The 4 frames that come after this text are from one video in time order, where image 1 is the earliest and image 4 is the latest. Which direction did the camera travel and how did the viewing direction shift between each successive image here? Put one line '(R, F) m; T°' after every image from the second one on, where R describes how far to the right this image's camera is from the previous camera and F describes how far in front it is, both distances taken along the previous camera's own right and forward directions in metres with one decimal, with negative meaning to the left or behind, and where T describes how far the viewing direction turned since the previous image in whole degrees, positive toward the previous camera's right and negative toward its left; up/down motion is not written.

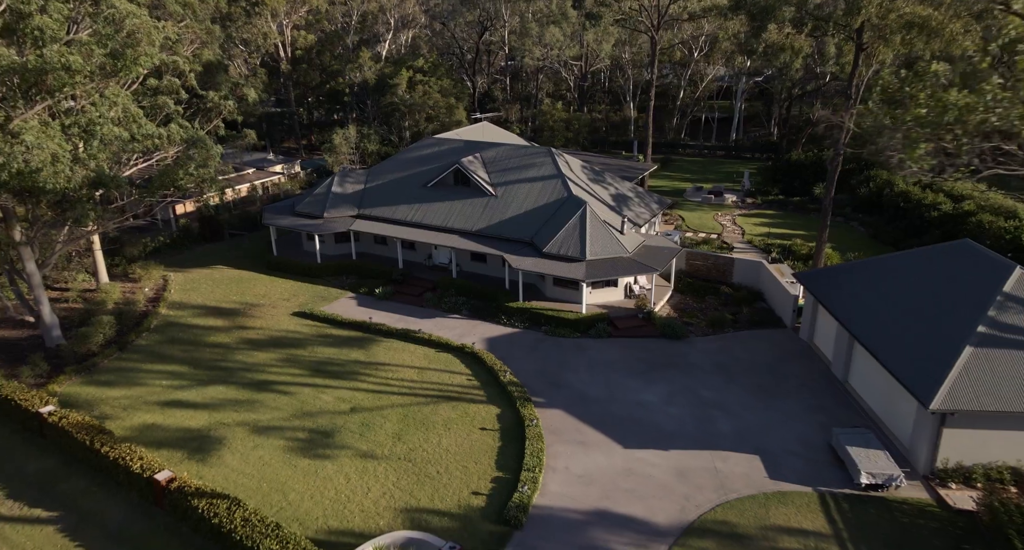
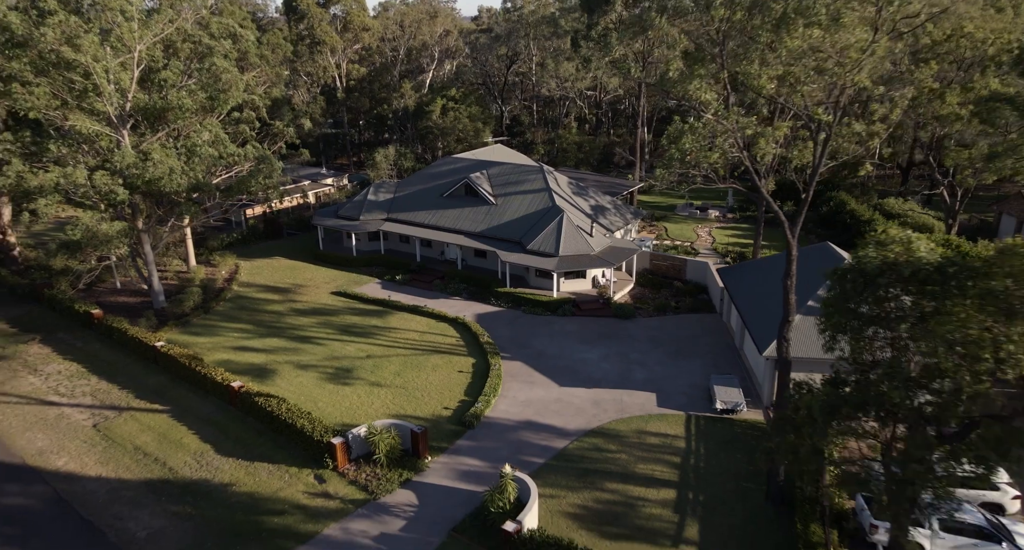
(+3.4, -7.1) m; -5°
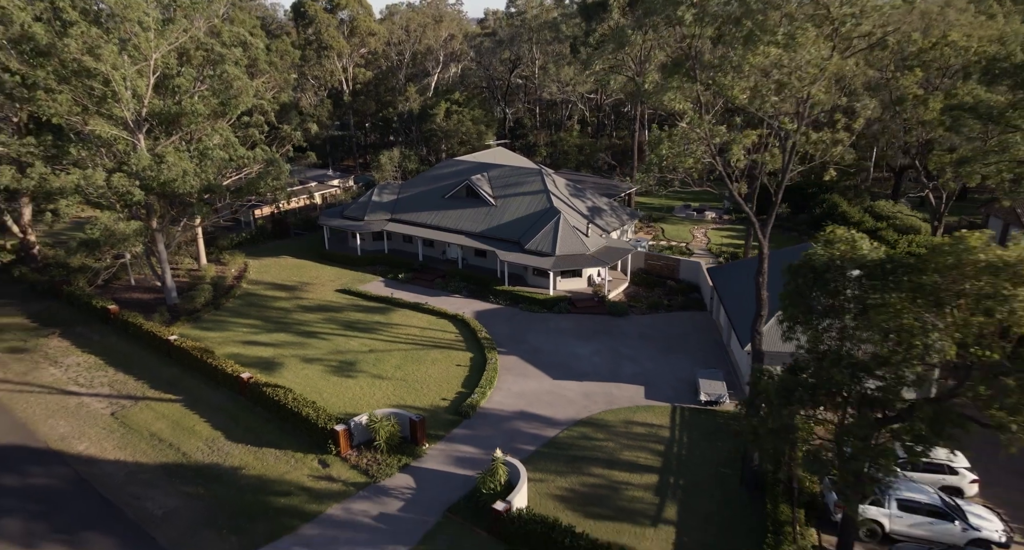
(+0.5, -1.2) m; -1°
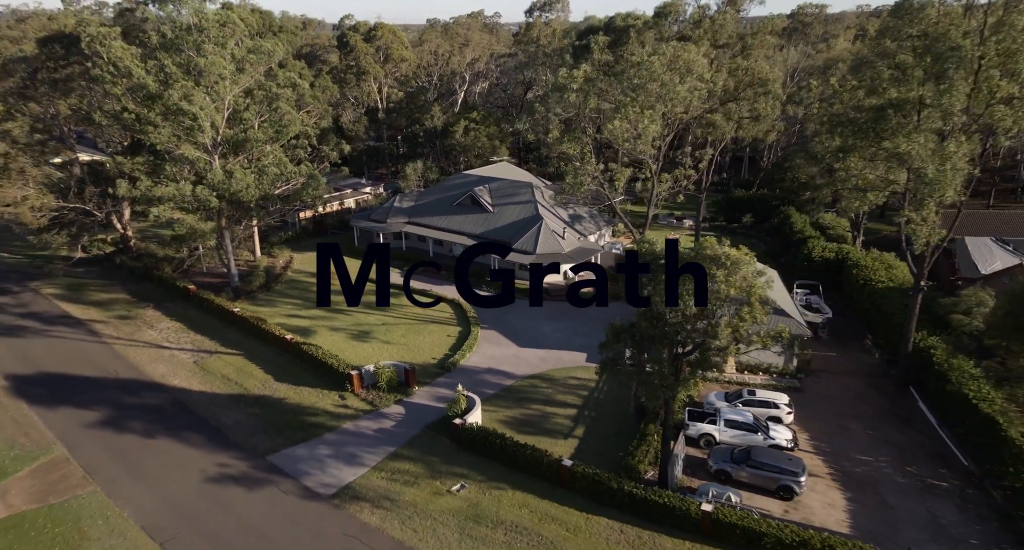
(+3.5, -8.2) m; -4°
